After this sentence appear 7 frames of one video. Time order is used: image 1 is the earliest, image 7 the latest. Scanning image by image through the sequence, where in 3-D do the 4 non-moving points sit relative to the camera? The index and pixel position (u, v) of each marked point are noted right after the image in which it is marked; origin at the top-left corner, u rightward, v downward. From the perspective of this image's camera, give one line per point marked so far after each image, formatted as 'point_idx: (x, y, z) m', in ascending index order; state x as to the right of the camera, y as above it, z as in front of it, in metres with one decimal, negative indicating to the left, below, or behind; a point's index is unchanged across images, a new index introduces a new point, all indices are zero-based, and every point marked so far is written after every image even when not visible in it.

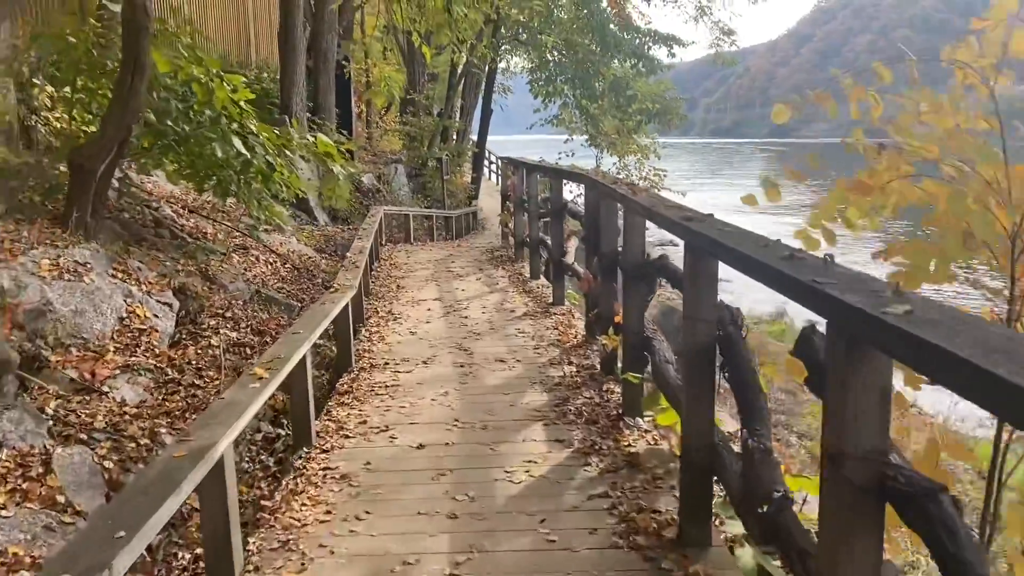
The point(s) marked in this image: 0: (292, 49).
0: (-4.0, +4.4, +13.5) m
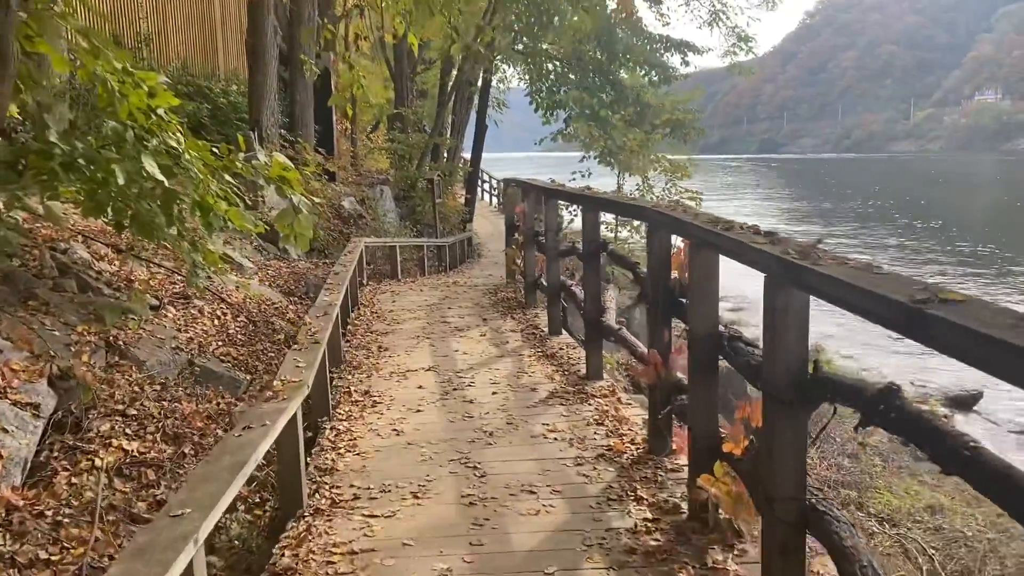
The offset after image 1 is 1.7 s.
0: (-4.0, +3.7, +11.9) m
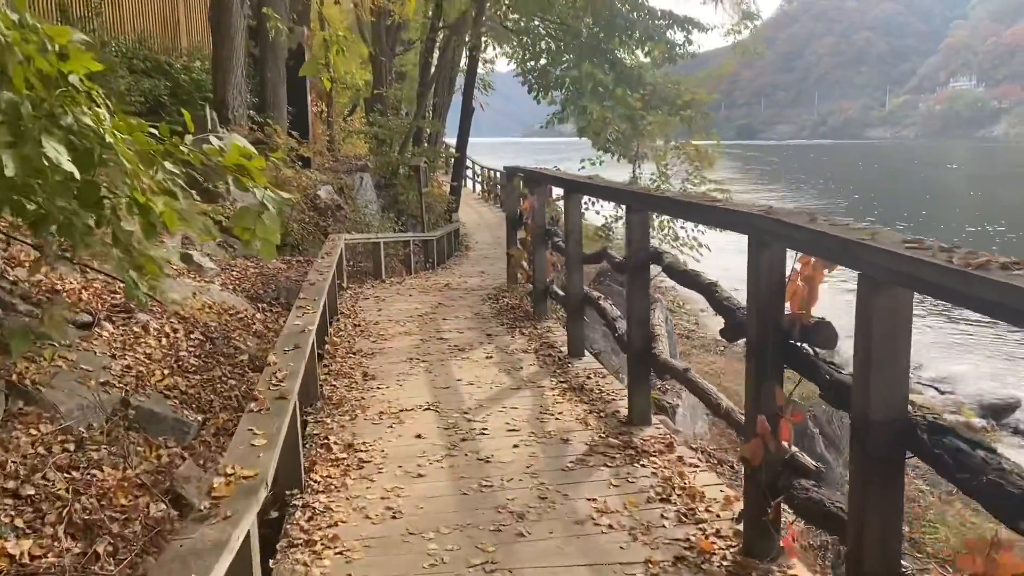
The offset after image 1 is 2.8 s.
0: (-4.1, +3.8, +10.6) m
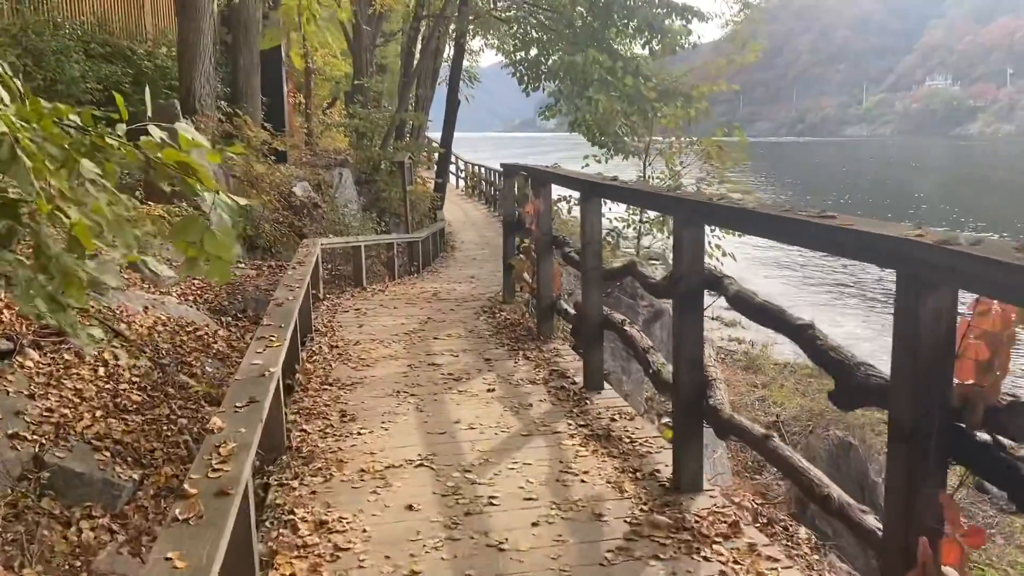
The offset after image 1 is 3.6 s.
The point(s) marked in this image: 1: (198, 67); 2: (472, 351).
0: (-4.2, +3.7, +9.7) m
1: (-4.2, +3.0, +9.9) m
2: (-0.3, -0.4, +5.0) m
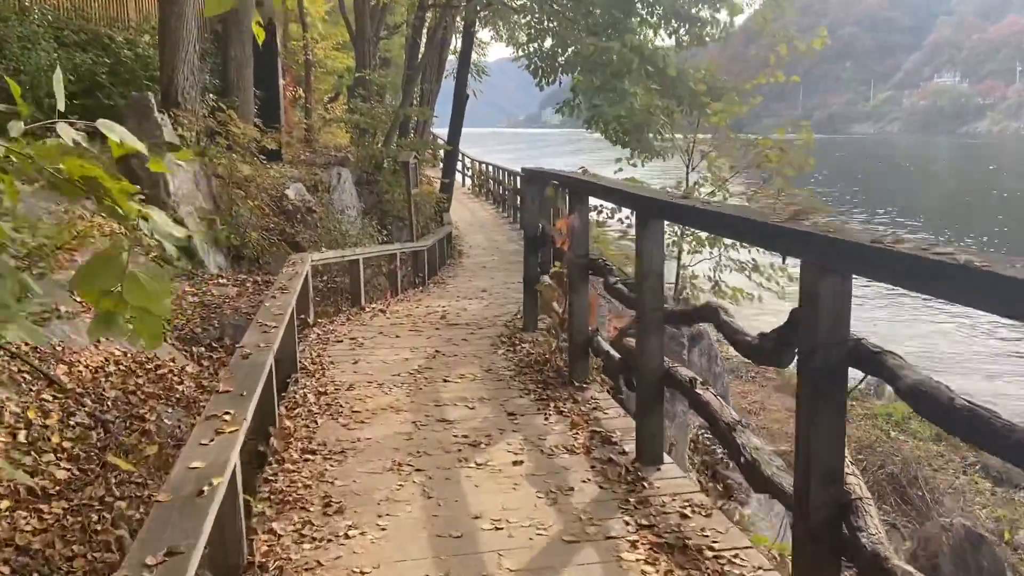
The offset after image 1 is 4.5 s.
0: (-4.0, +3.5, +8.8) m
1: (-4.1, +2.8, +9.0) m
2: (-0.1, -0.6, +4.1) m
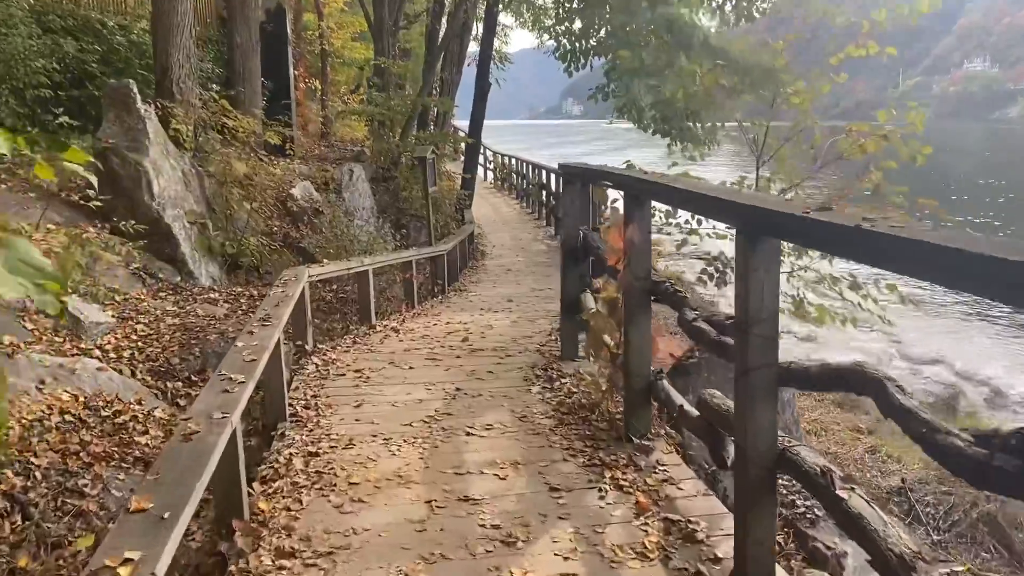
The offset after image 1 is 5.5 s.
0: (-3.7, +3.4, +8.0) m
1: (-3.7, +2.7, +8.1) m
2: (+0.1, -0.8, +3.2) m
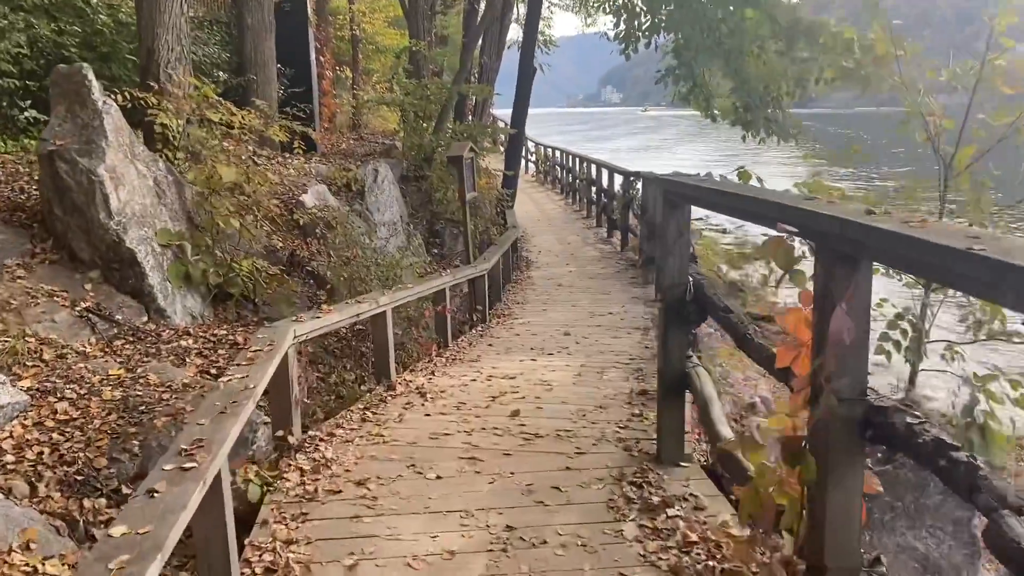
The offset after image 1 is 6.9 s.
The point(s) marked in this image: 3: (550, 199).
0: (-3.2, +3.2, +6.6) m
1: (-3.2, +2.5, +6.8) m
2: (+0.3, -1.1, +1.7) m
3: (+0.9, +2.1, +17.2) m
